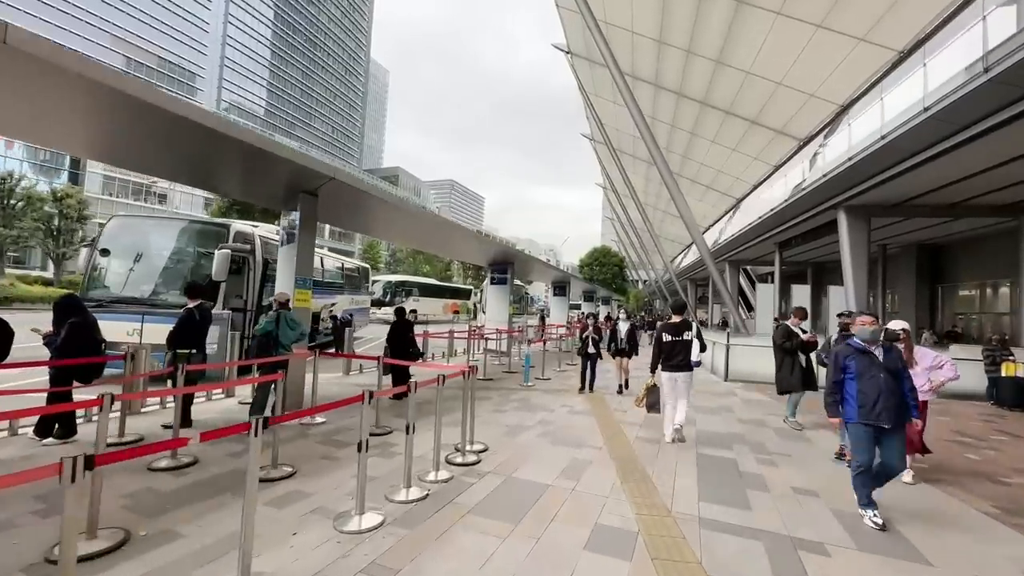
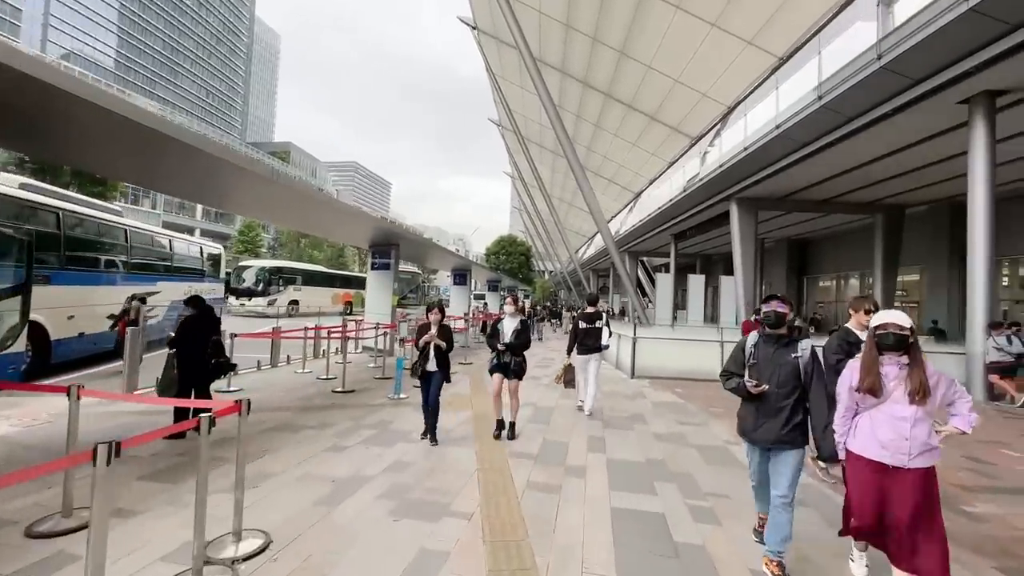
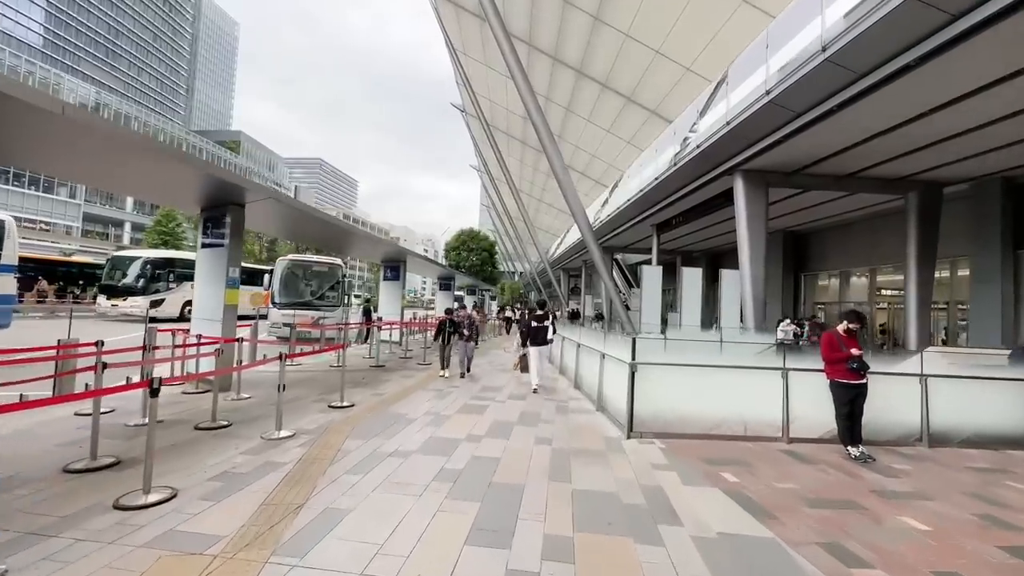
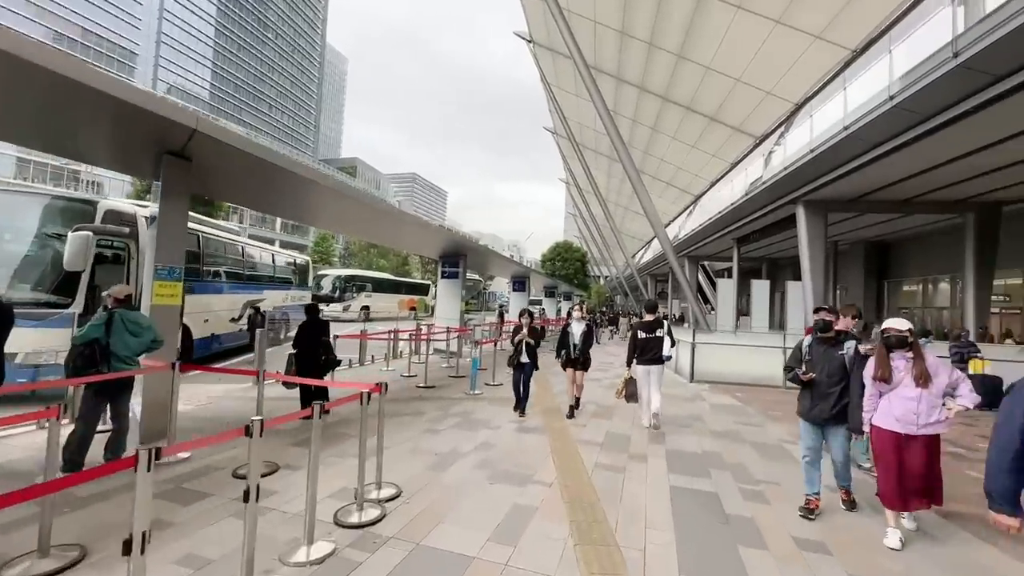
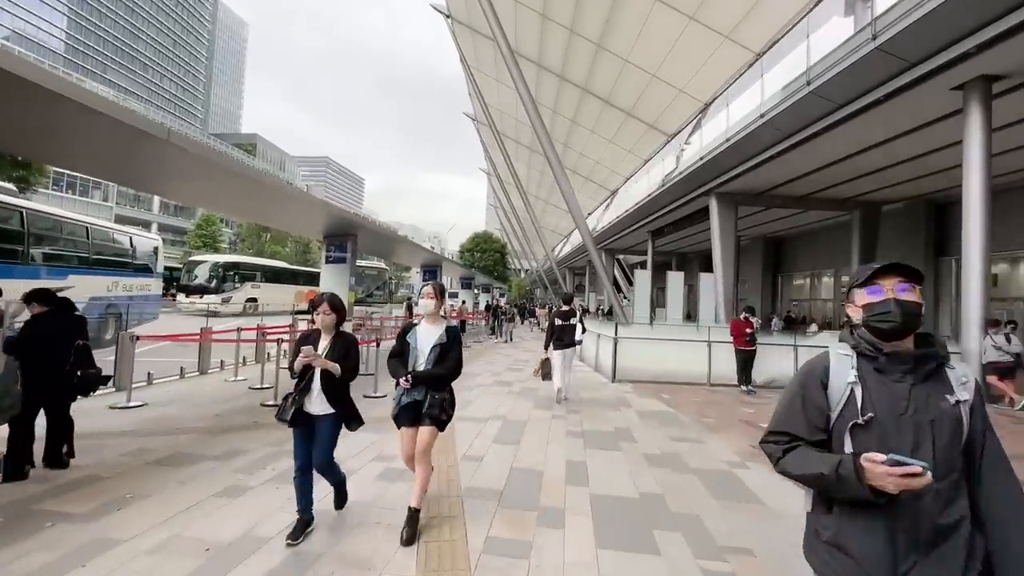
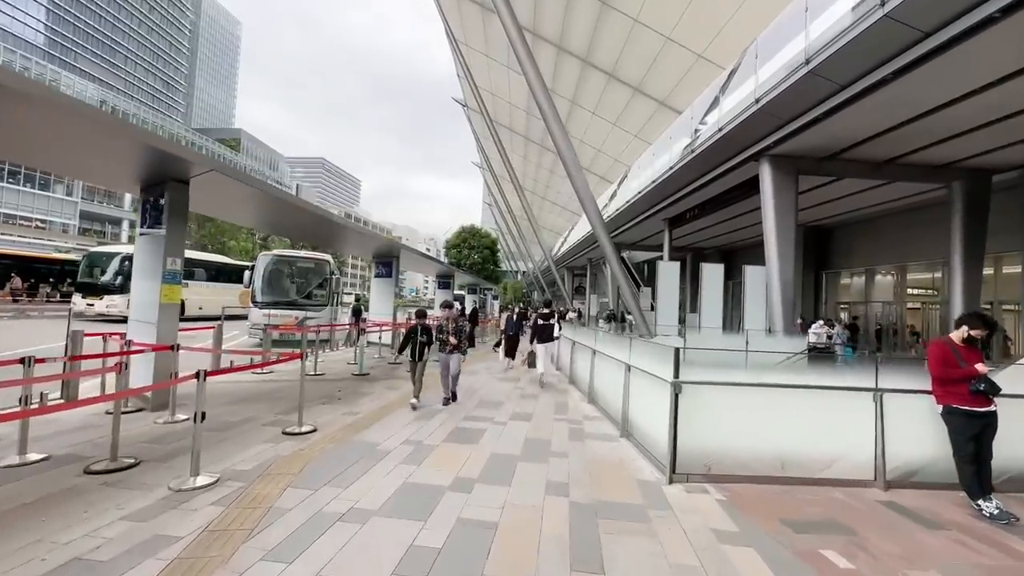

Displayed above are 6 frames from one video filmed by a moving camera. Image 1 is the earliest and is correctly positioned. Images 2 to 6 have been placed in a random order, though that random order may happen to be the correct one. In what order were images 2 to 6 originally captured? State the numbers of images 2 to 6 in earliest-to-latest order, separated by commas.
4, 2, 5, 3, 6
